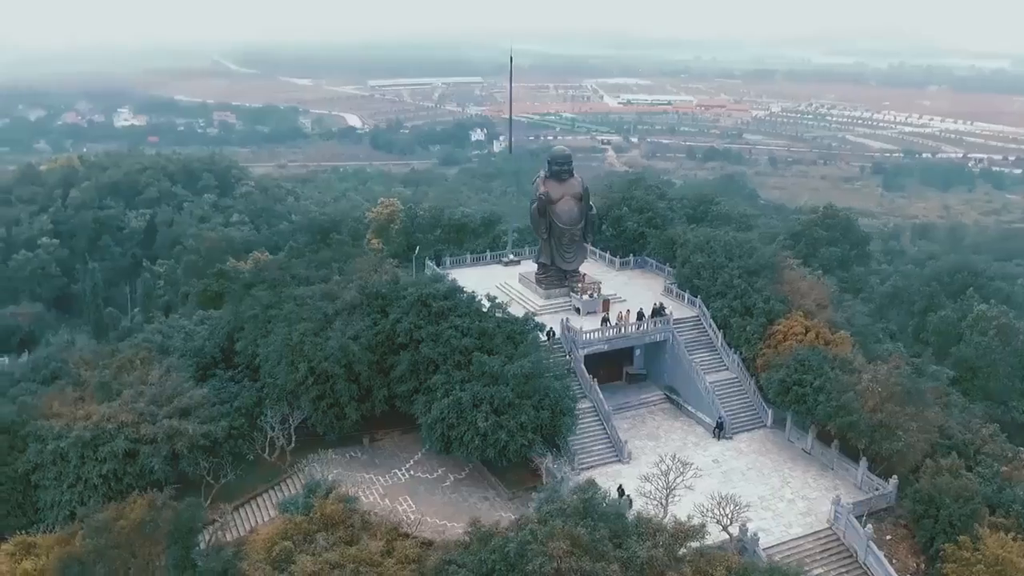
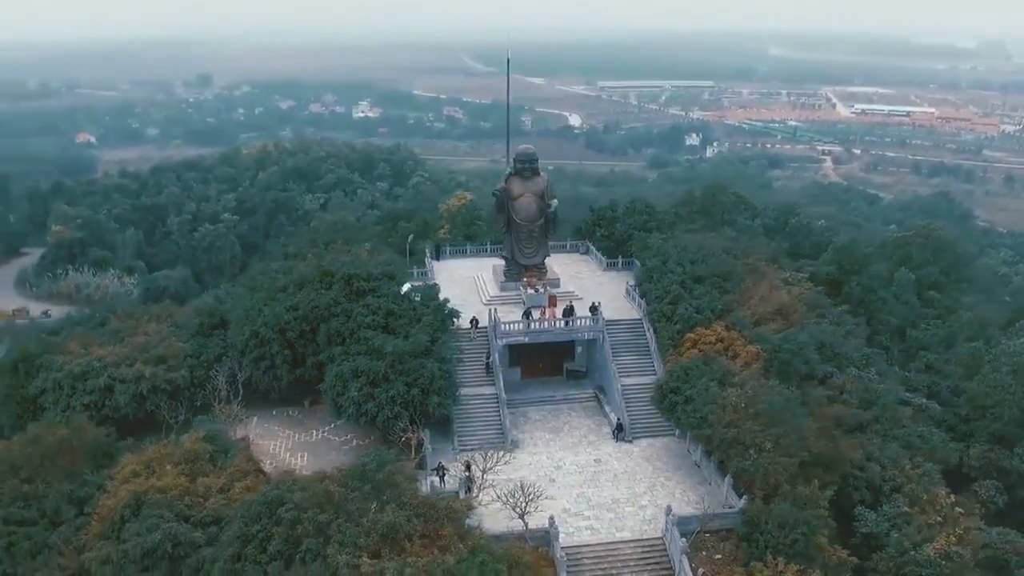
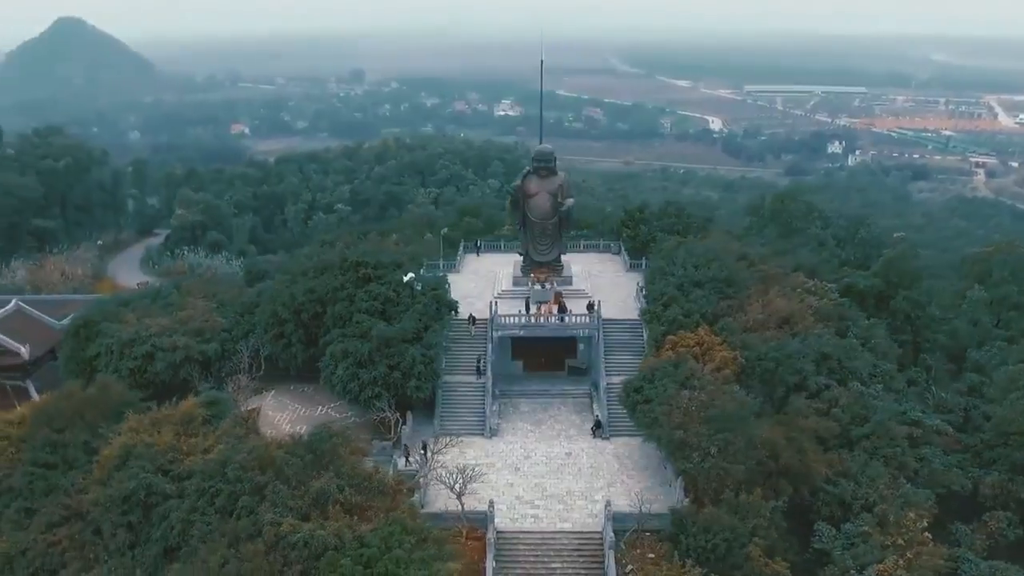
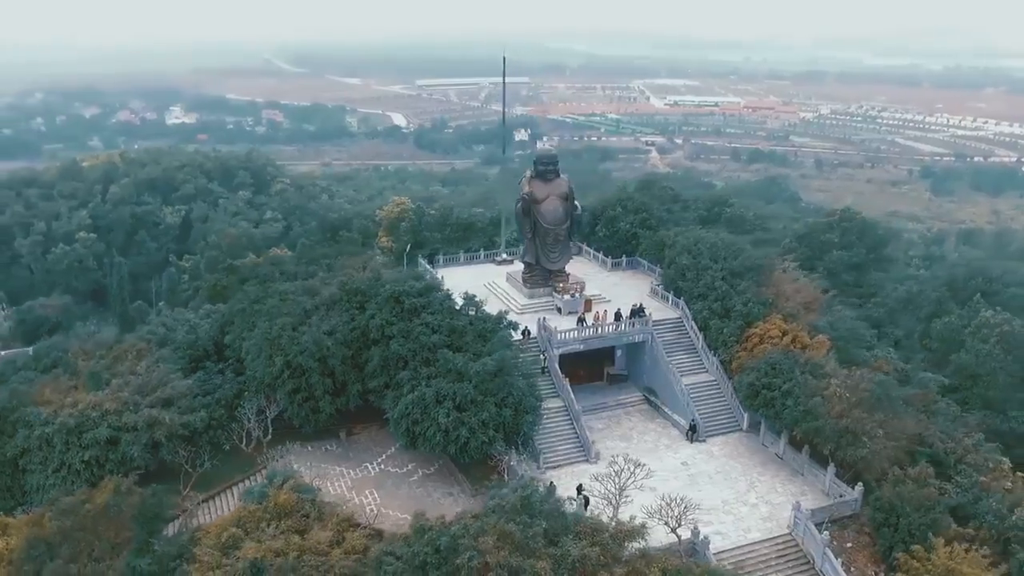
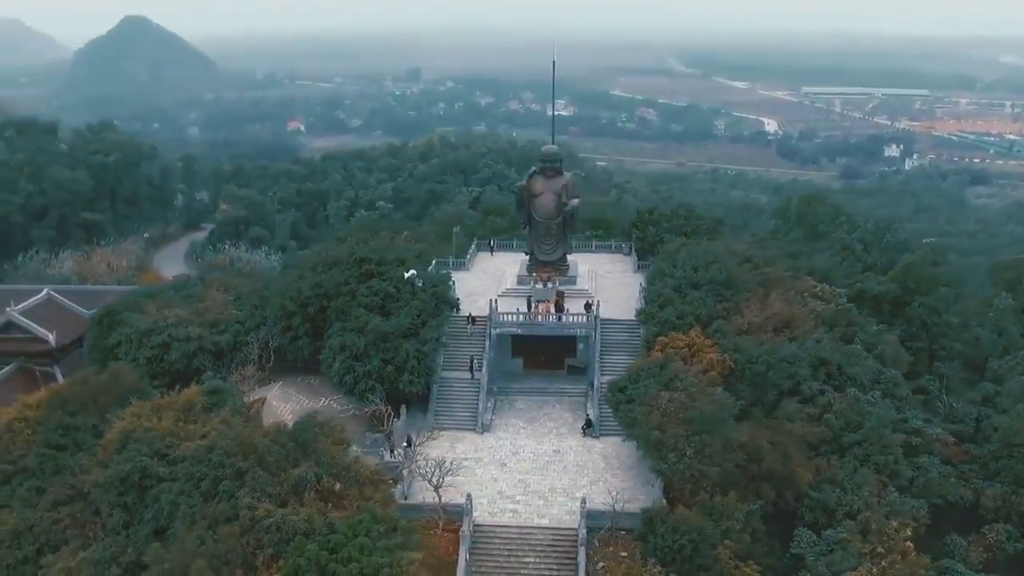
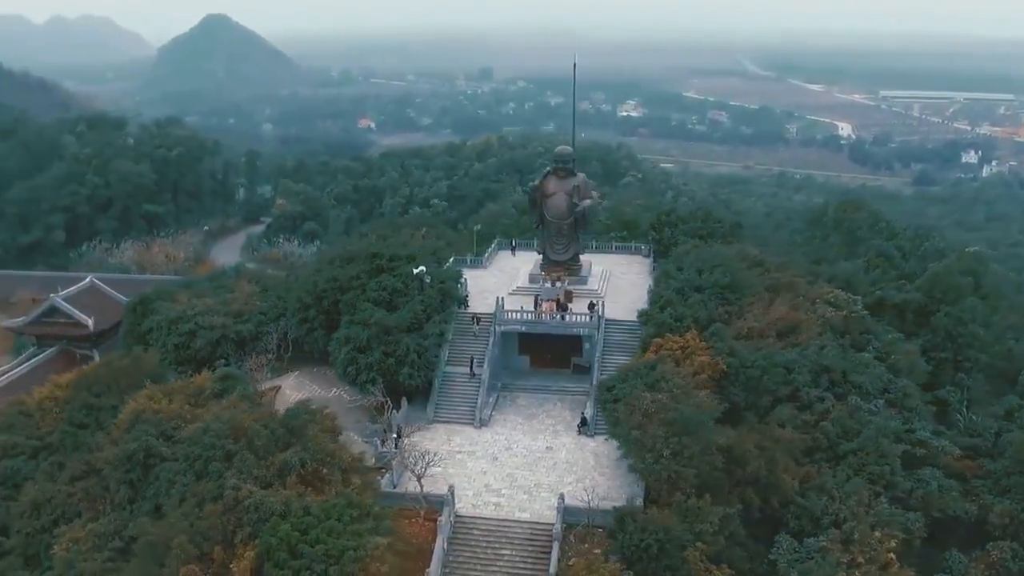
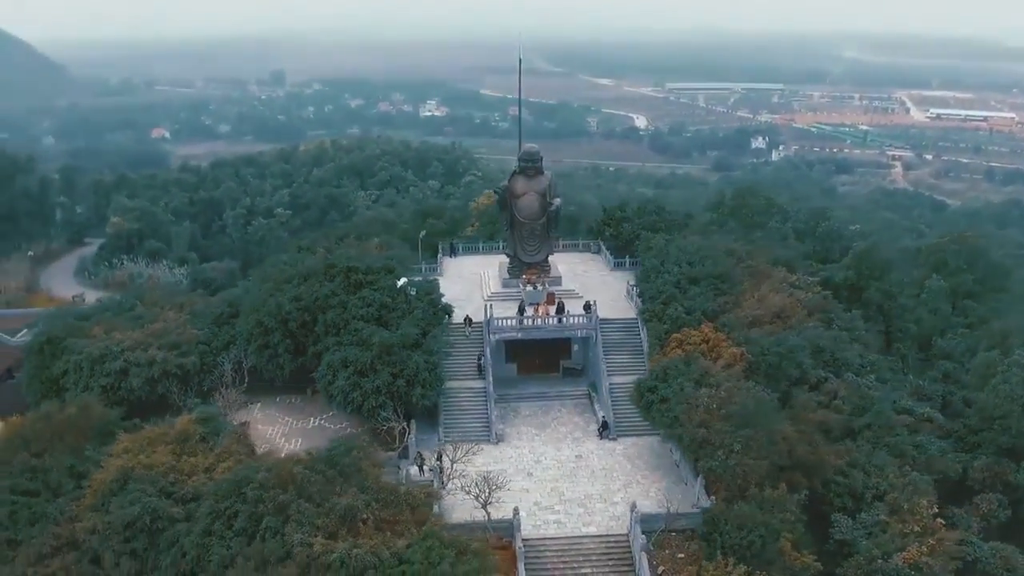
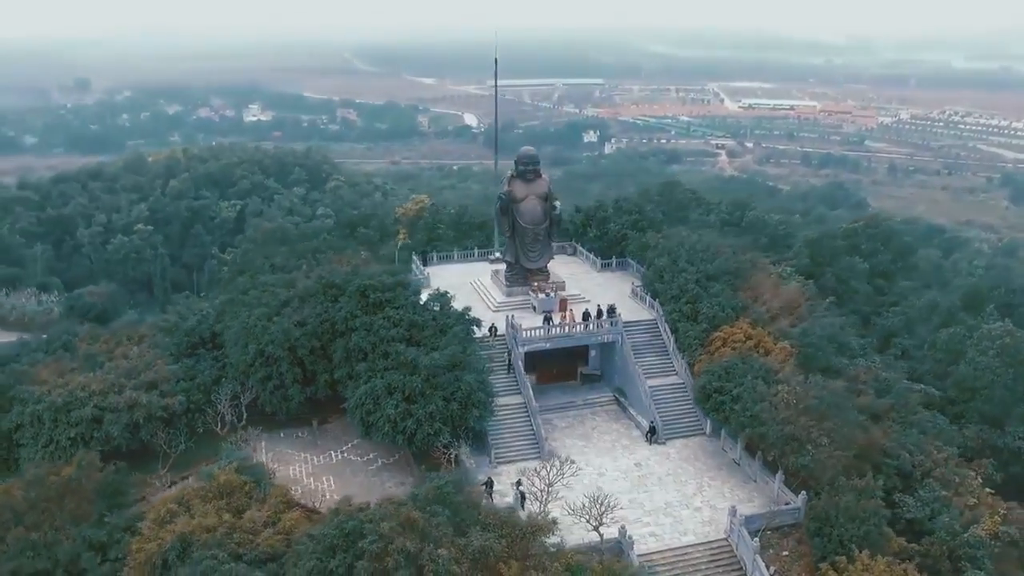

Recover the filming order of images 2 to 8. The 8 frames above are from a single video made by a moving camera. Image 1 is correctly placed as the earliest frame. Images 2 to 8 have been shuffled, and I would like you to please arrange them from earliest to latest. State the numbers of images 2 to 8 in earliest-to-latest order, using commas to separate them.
4, 8, 2, 7, 3, 5, 6
